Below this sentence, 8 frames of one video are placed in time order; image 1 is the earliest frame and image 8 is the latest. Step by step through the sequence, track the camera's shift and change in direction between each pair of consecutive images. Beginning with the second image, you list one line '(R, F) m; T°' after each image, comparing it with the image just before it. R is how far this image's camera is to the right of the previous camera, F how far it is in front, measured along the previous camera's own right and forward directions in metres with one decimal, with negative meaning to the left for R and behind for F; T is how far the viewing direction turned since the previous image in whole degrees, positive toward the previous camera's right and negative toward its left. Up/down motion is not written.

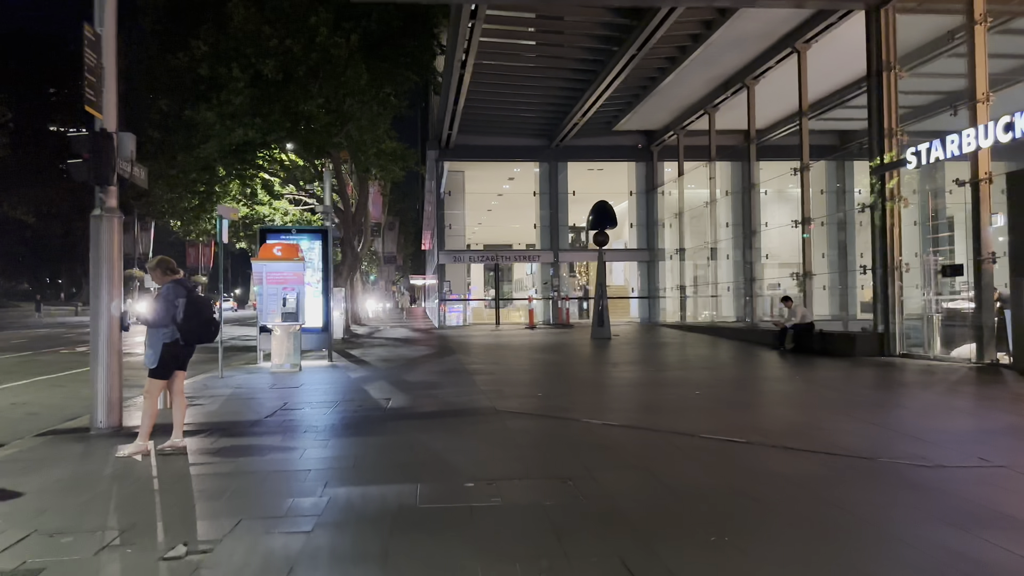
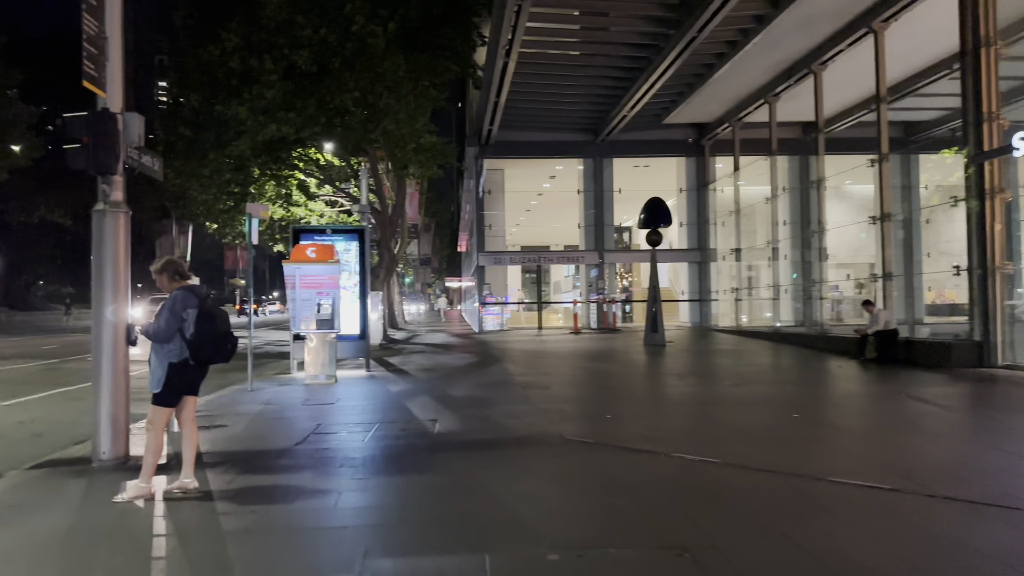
(-0.3, +1.2) m; -2°
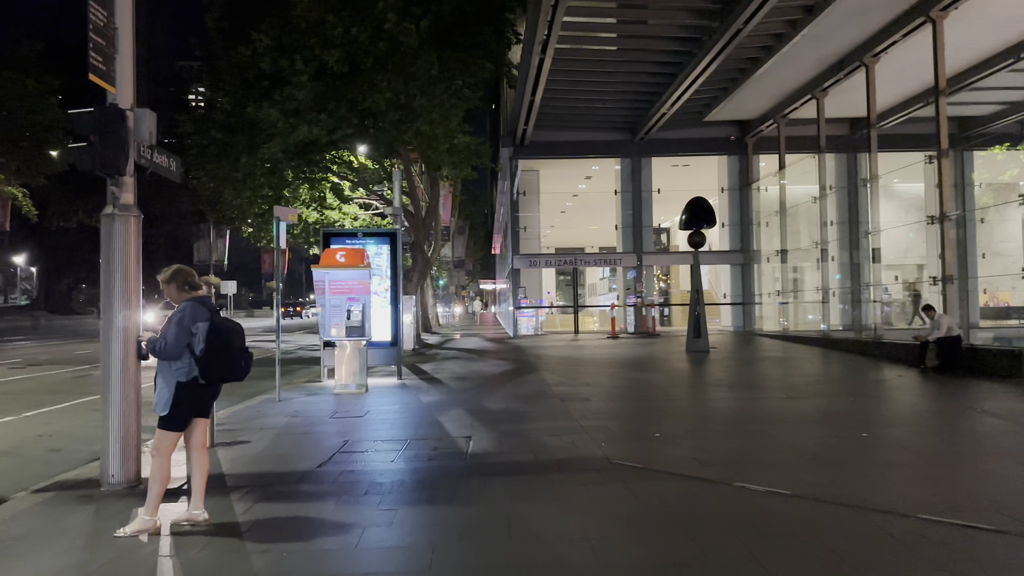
(-0.1, +0.6) m; -2°
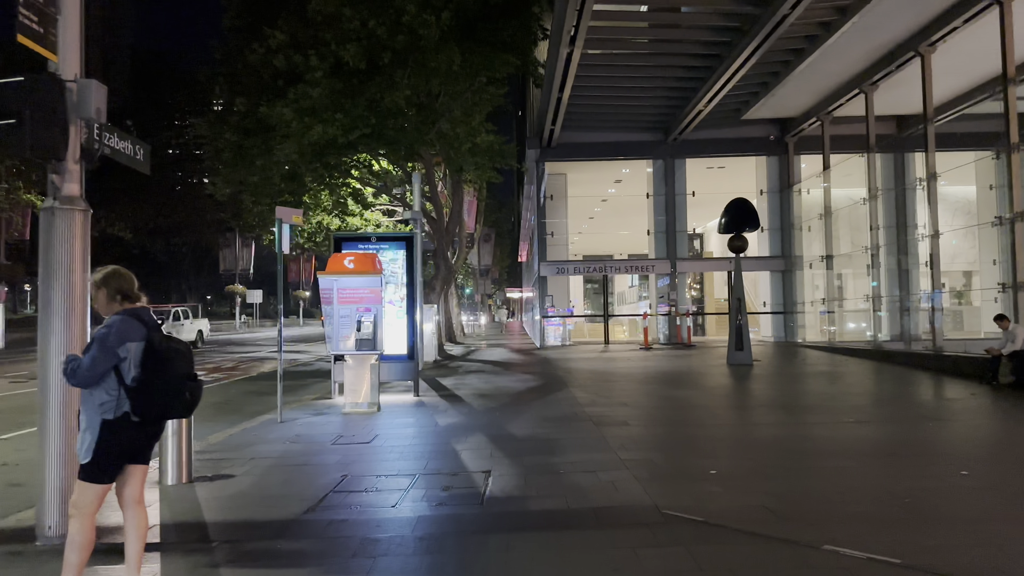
(0.0, +1.1) m; -2°
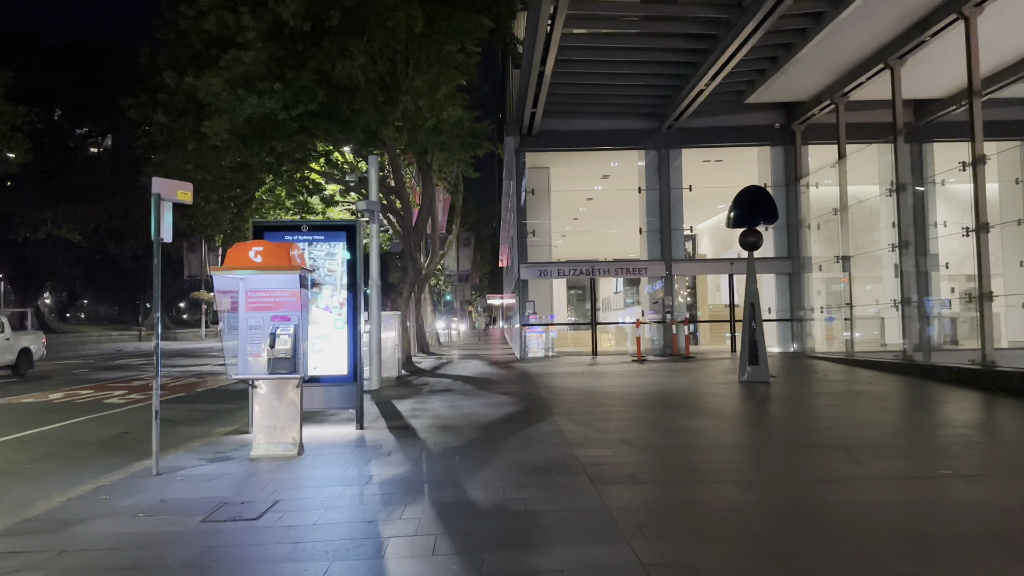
(+0.2, +2.6) m; +1°
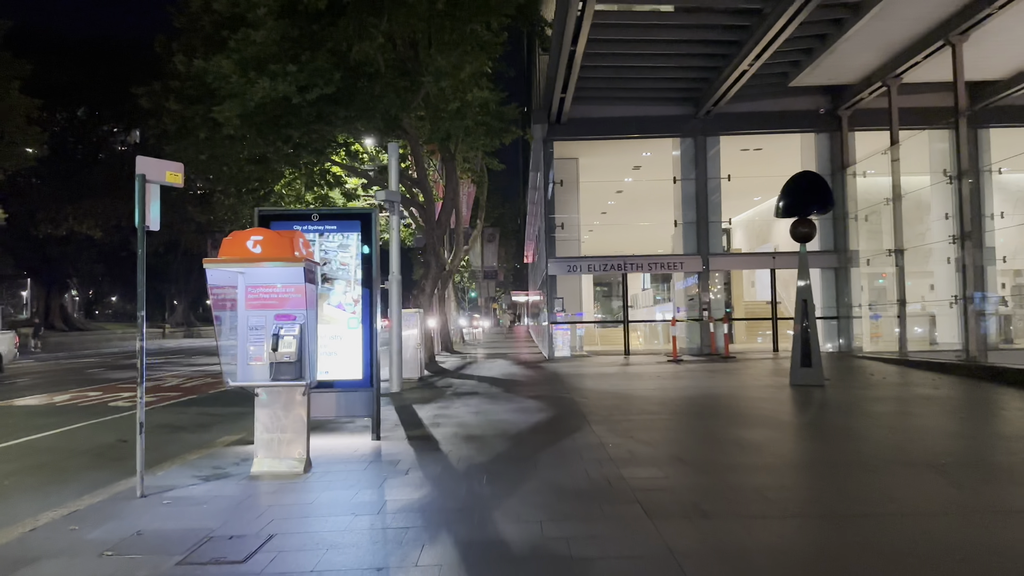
(-0.1, +1.0) m; -2°
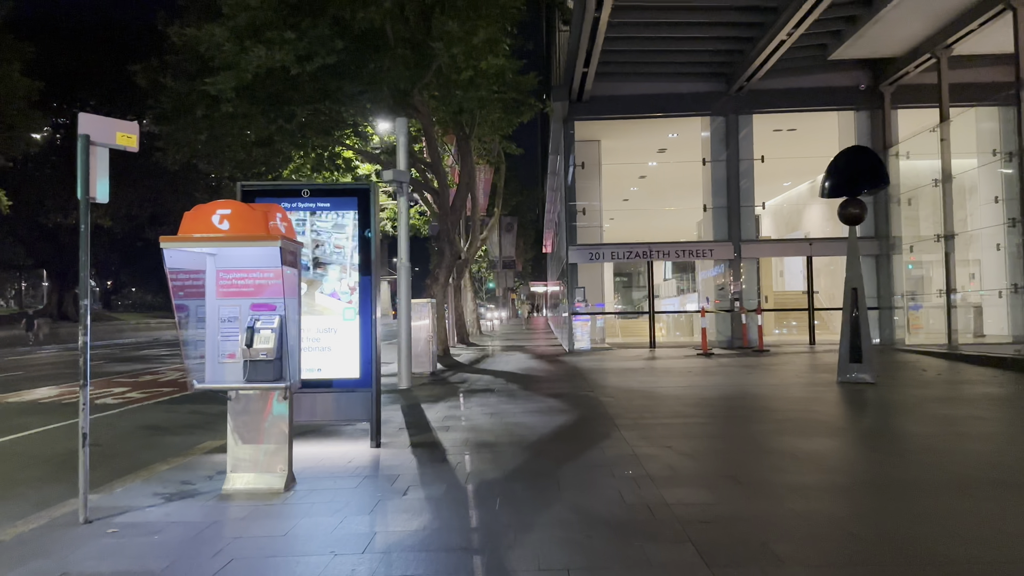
(0.0, +1.1) m; -1°
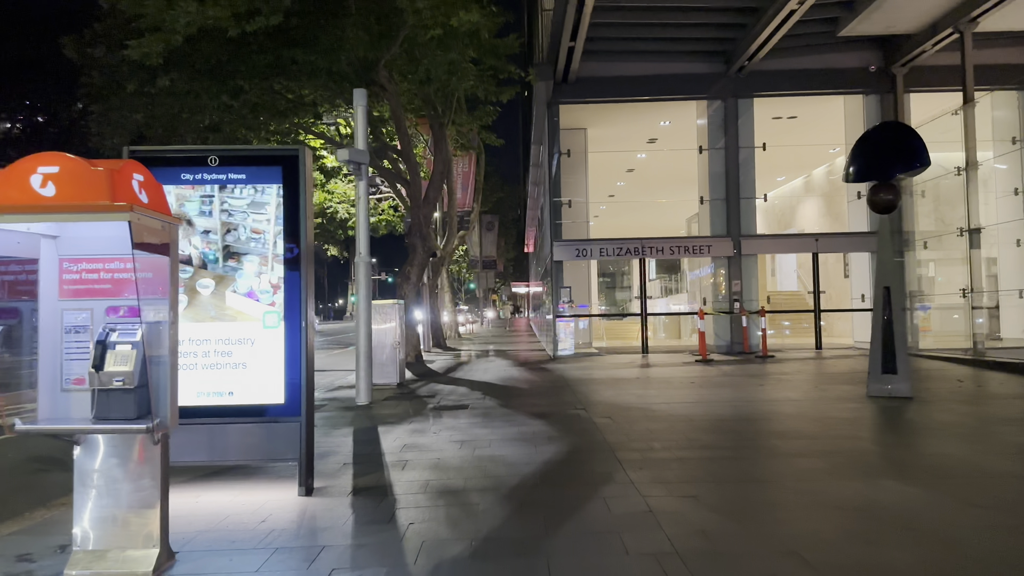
(+0.1, +1.8) m; +1°
